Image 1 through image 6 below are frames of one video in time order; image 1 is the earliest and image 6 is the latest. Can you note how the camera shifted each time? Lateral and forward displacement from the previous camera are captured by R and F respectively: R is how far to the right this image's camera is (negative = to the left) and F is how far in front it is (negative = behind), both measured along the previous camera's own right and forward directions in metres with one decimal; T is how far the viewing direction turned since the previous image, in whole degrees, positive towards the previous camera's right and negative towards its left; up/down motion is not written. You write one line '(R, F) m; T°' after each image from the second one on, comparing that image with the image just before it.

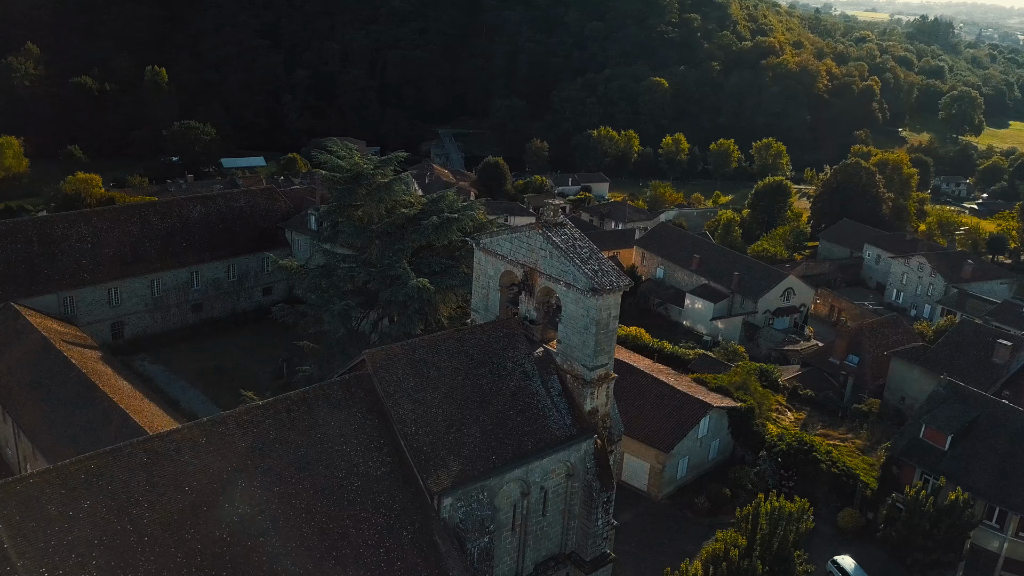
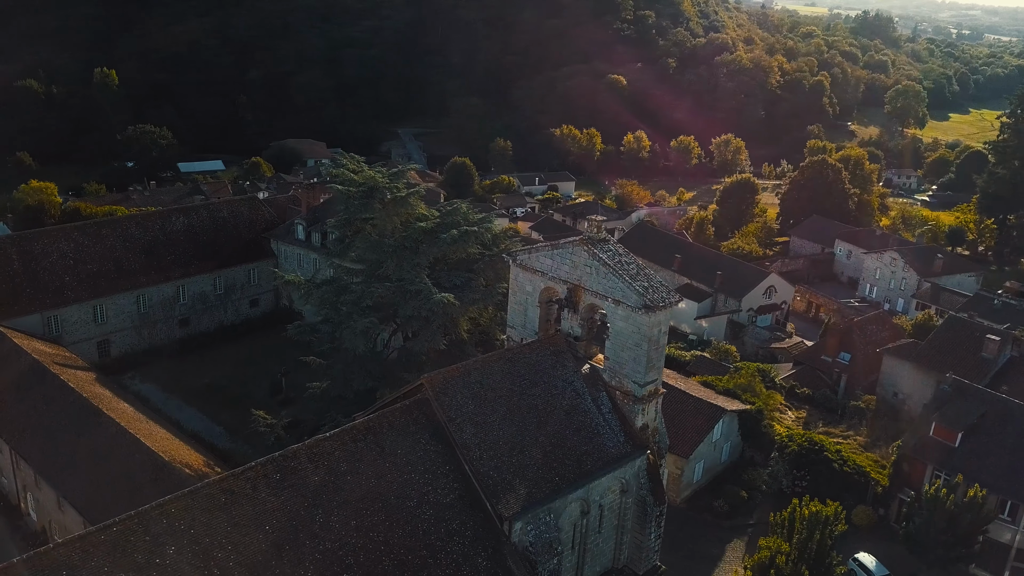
(-1.9, +0.1) m; +4°
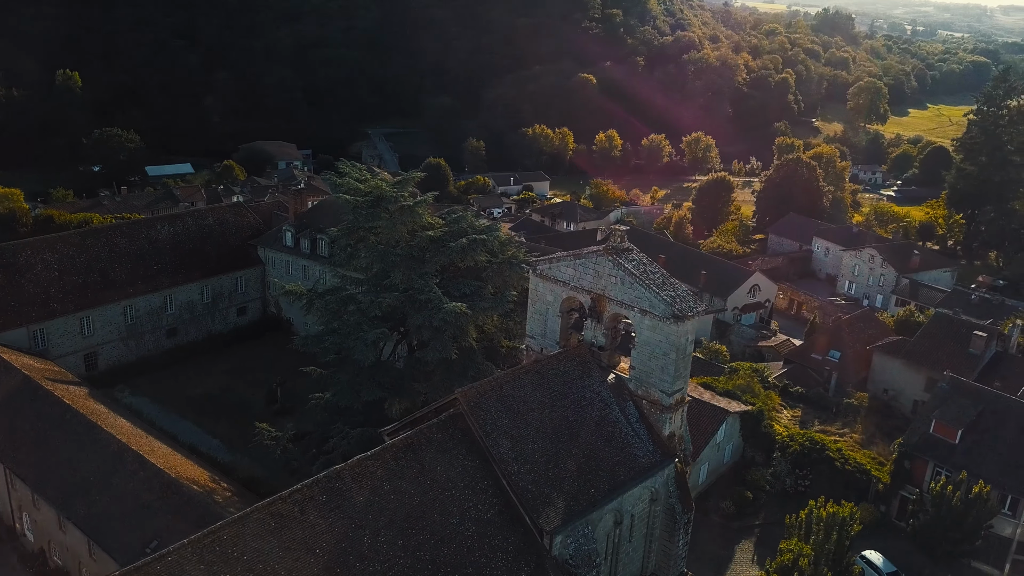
(-1.2, +0.1) m; +2°
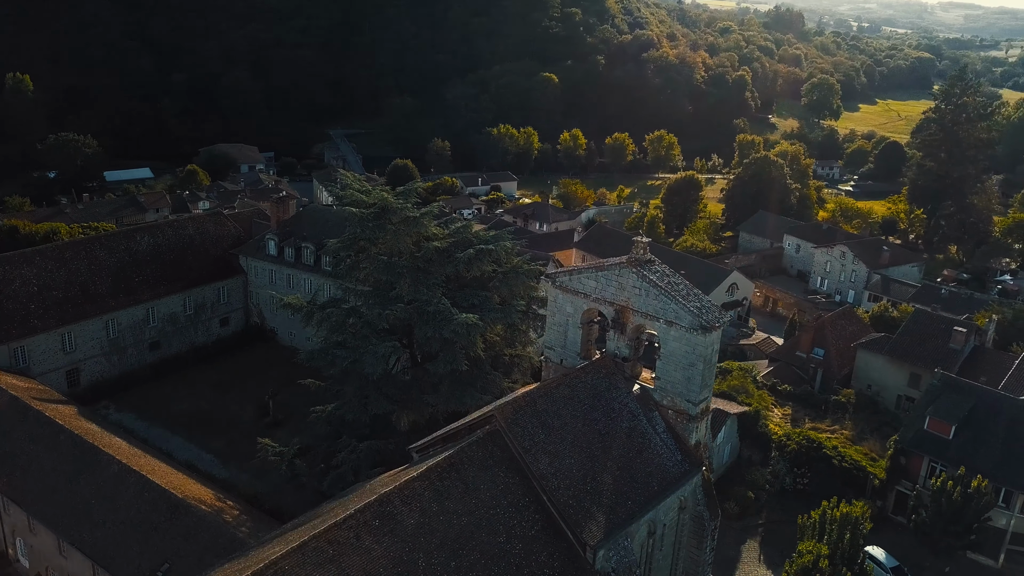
(-1.4, 0.0) m; +3°
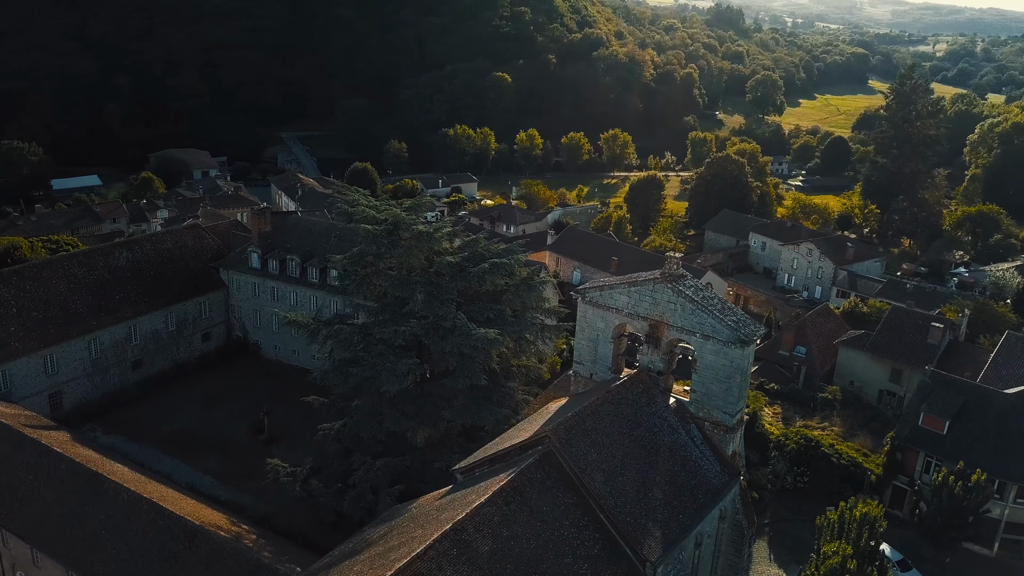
(-1.9, 0.0) m; +4°
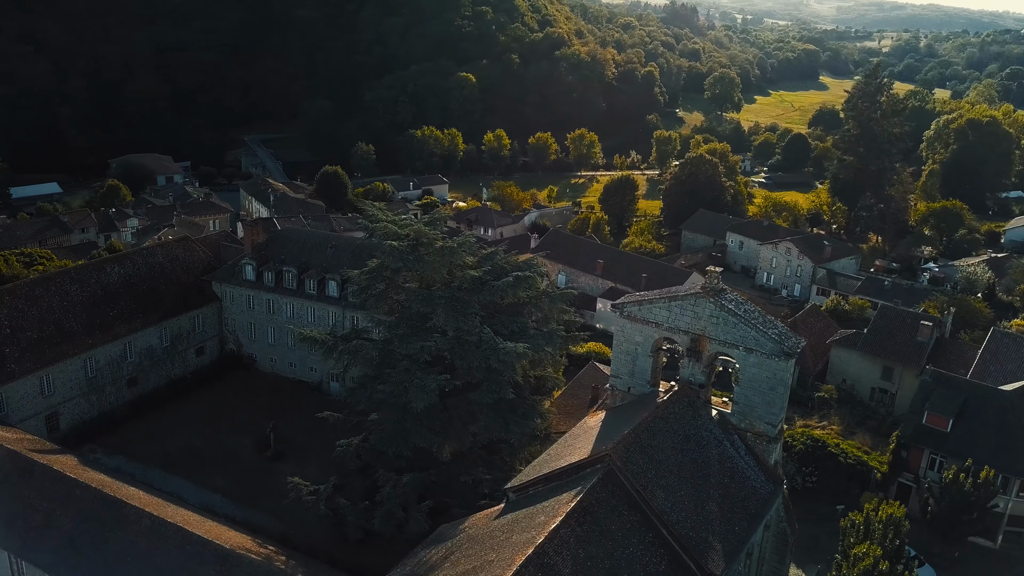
(-1.9, 0.0) m; +3°
